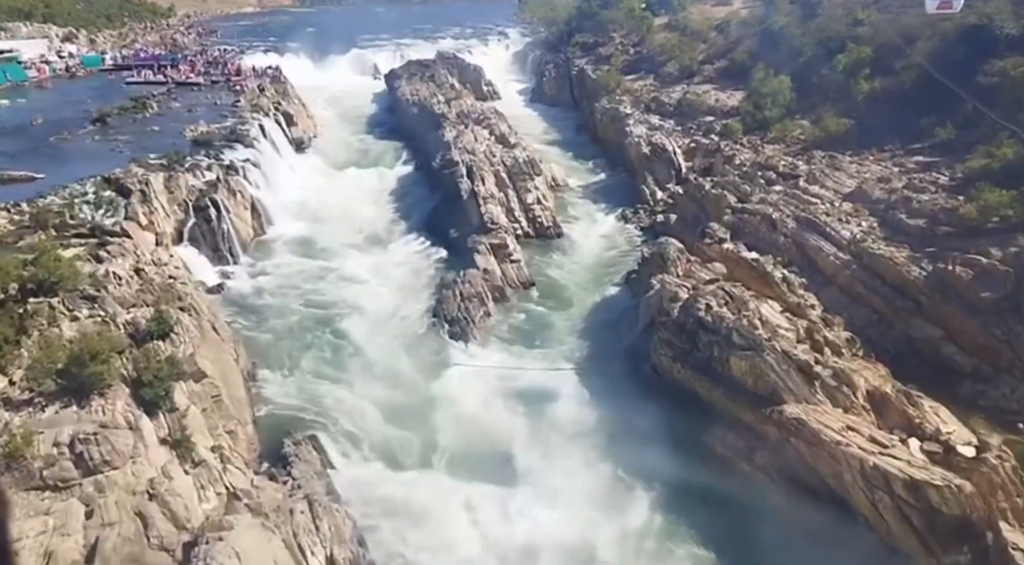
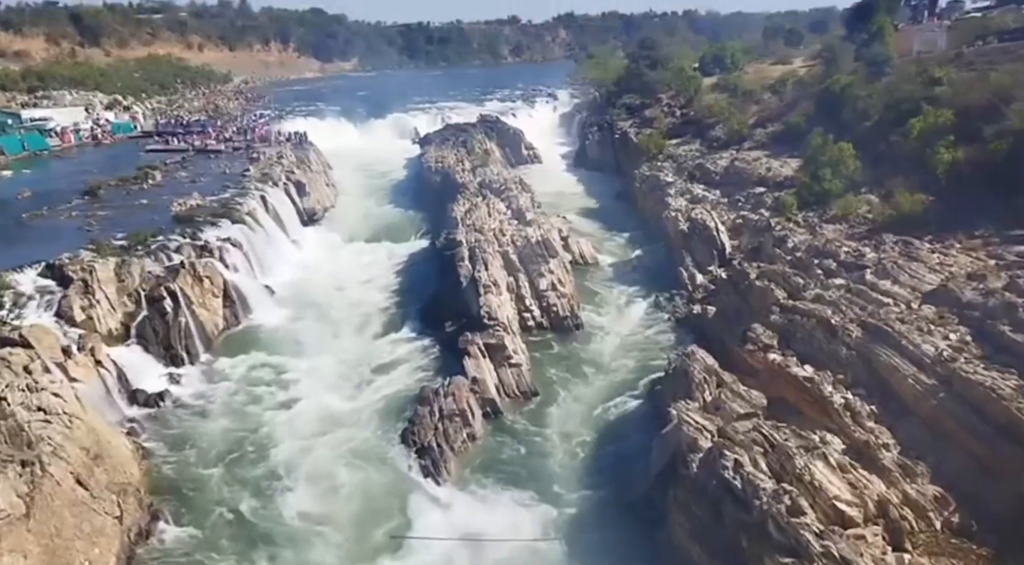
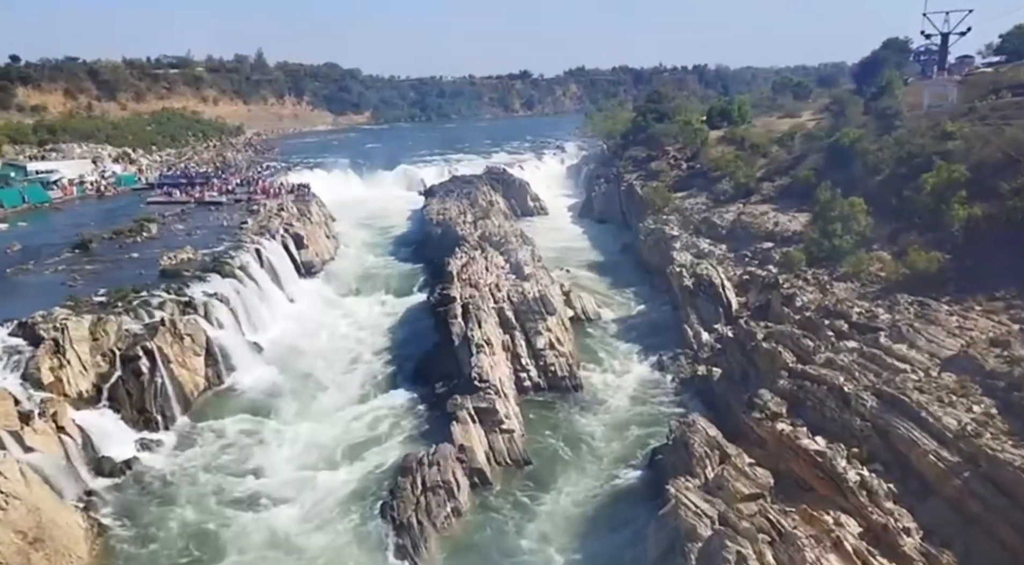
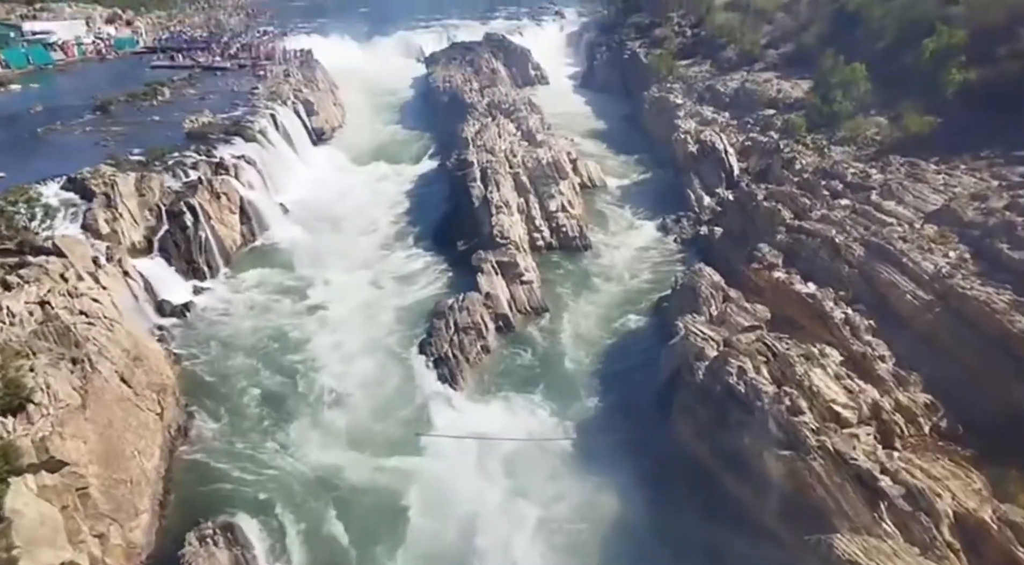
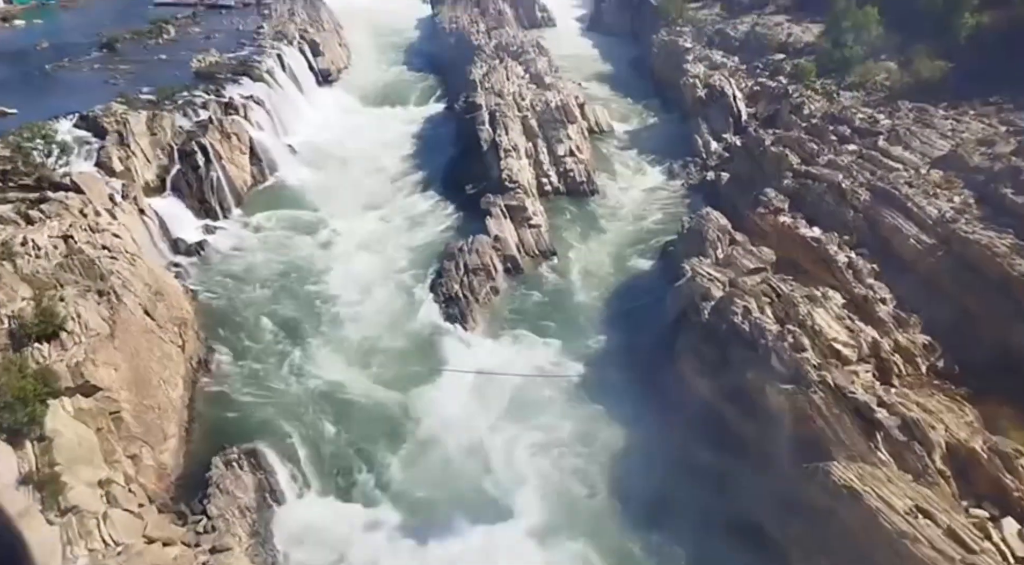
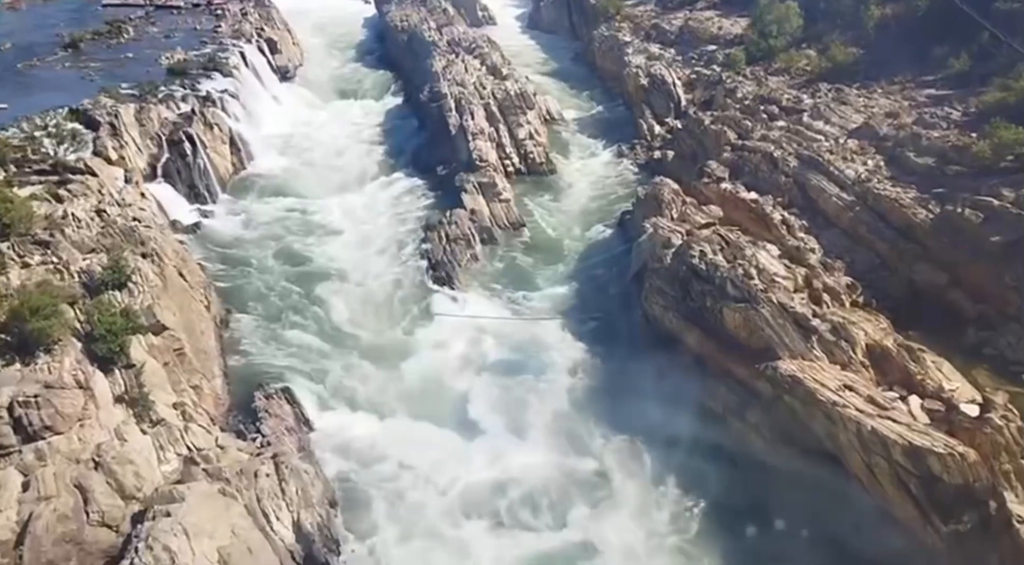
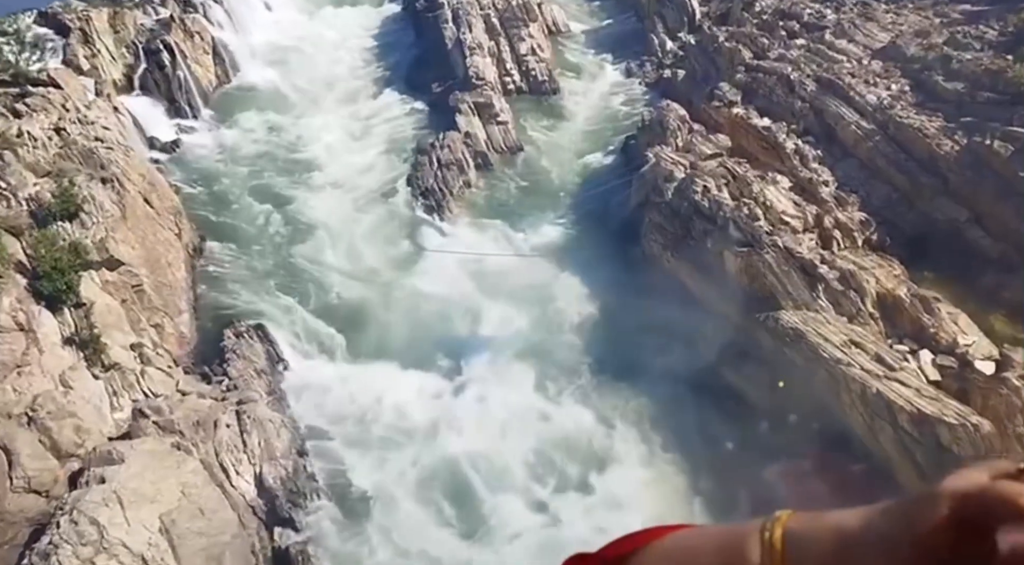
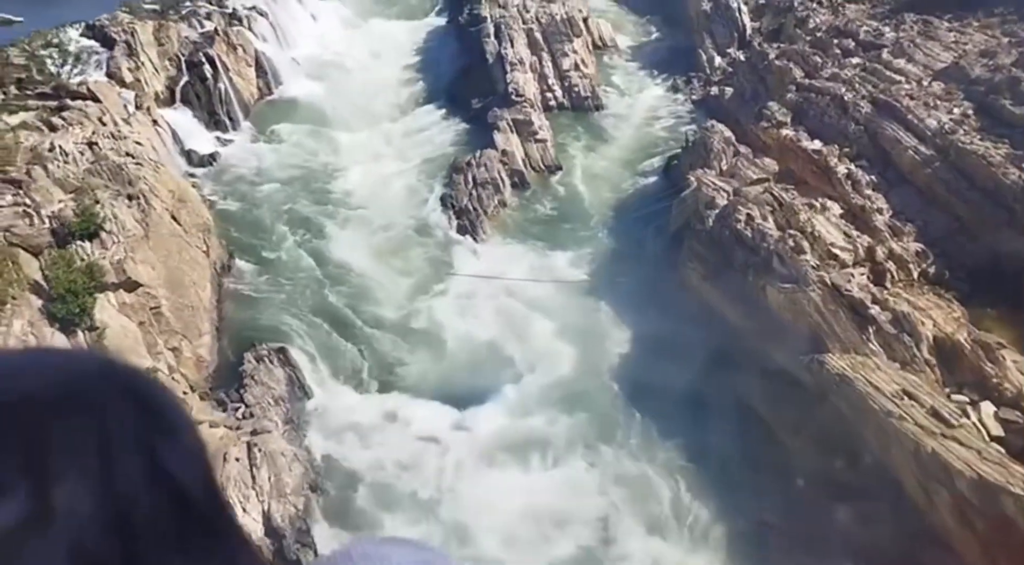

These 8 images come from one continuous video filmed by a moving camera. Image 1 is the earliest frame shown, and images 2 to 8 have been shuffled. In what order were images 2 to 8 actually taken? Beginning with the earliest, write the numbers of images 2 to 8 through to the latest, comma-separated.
6, 7, 8, 5, 4, 2, 3
